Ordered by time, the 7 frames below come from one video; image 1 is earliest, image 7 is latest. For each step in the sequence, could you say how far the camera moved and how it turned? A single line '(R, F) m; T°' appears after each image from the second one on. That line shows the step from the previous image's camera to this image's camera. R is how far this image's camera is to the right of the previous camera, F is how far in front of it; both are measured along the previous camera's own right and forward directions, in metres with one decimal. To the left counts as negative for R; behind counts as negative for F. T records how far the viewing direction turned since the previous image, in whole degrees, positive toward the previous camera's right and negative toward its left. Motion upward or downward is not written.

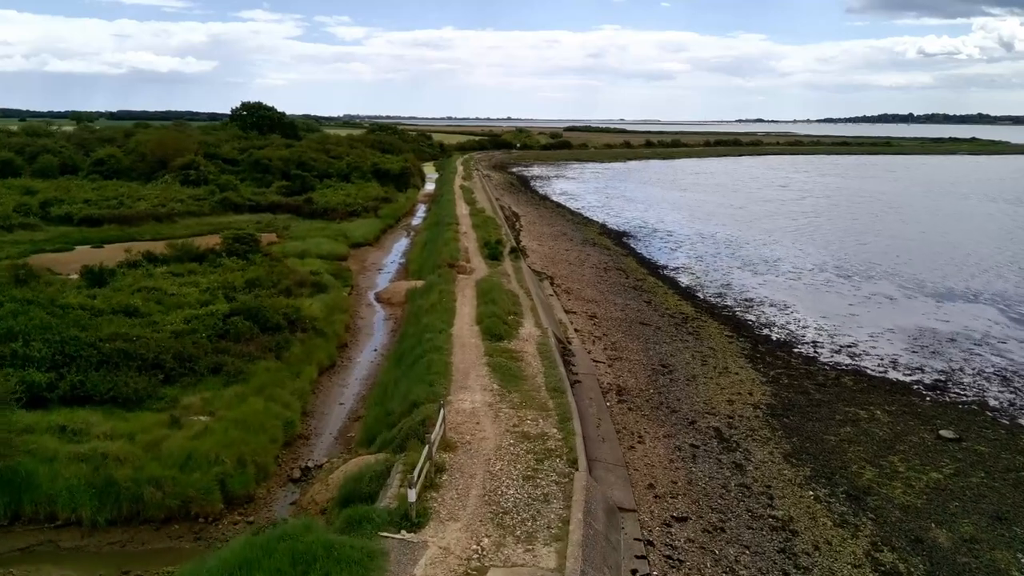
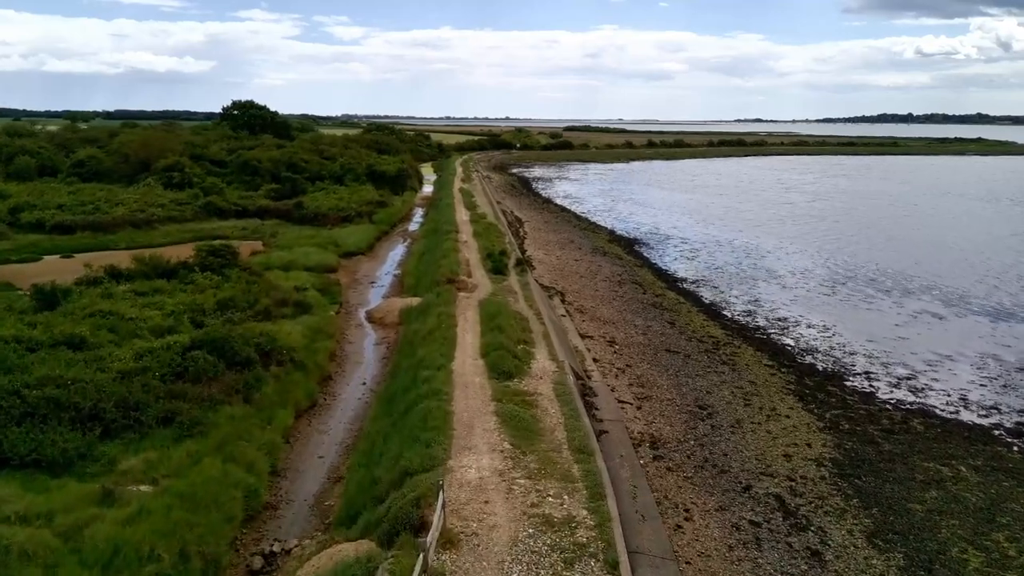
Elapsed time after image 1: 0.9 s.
(-0.2, +2.5) m; 0°
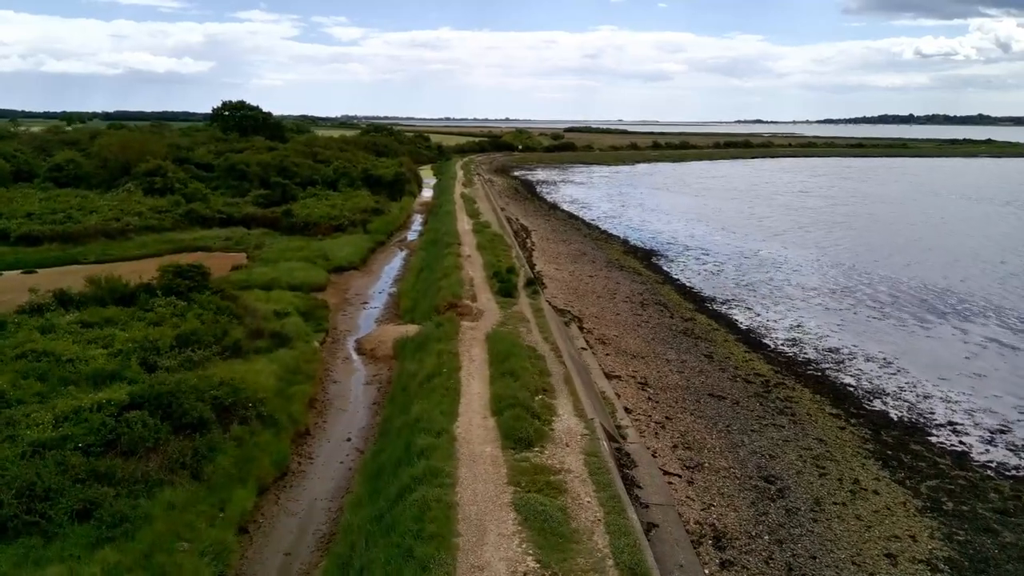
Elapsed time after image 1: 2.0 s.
(-0.3, +2.8) m; 0°
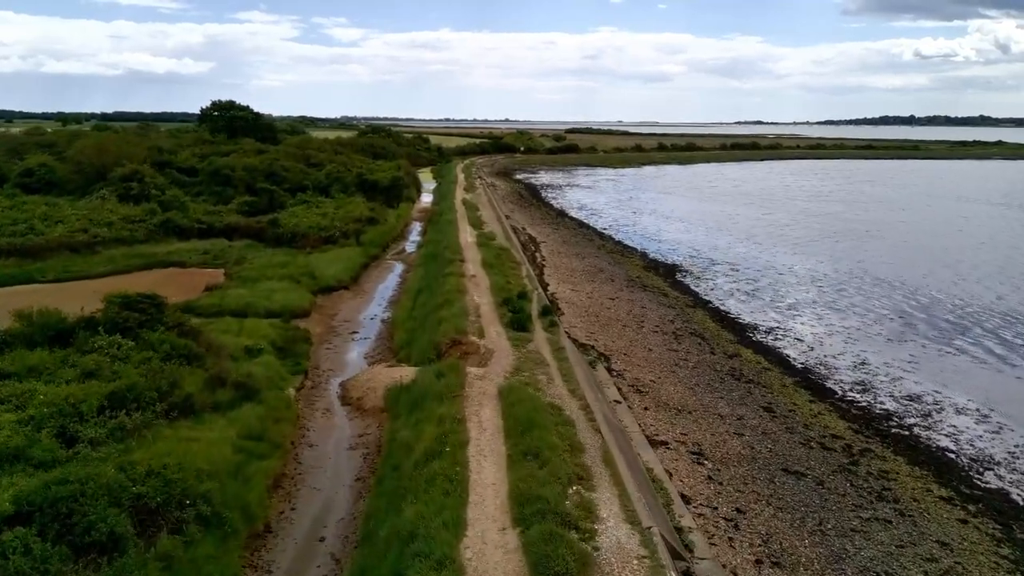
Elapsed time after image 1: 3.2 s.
(-0.3, +3.2) m; 0°
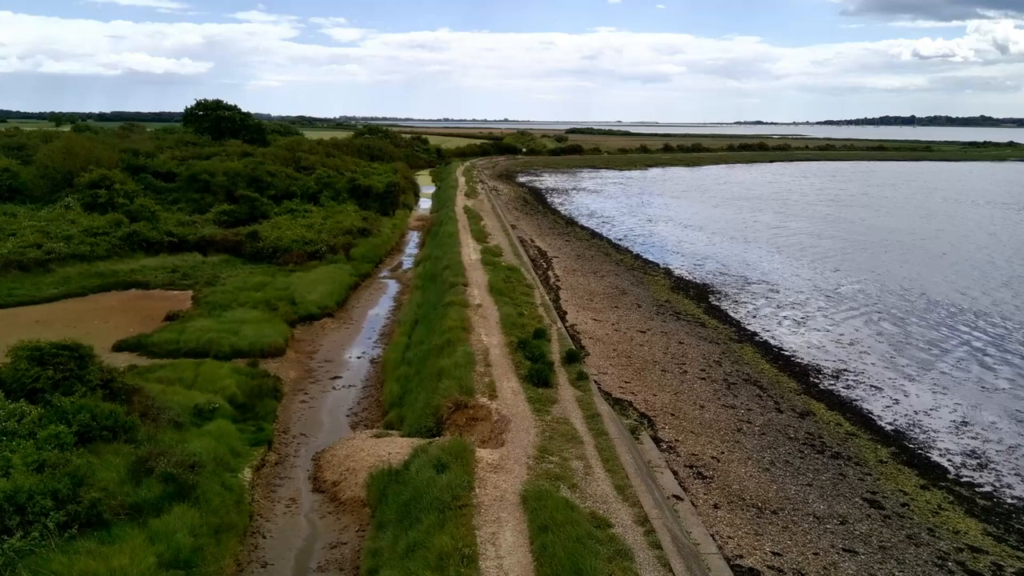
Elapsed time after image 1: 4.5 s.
(-0.3, +3.5) m; 0°
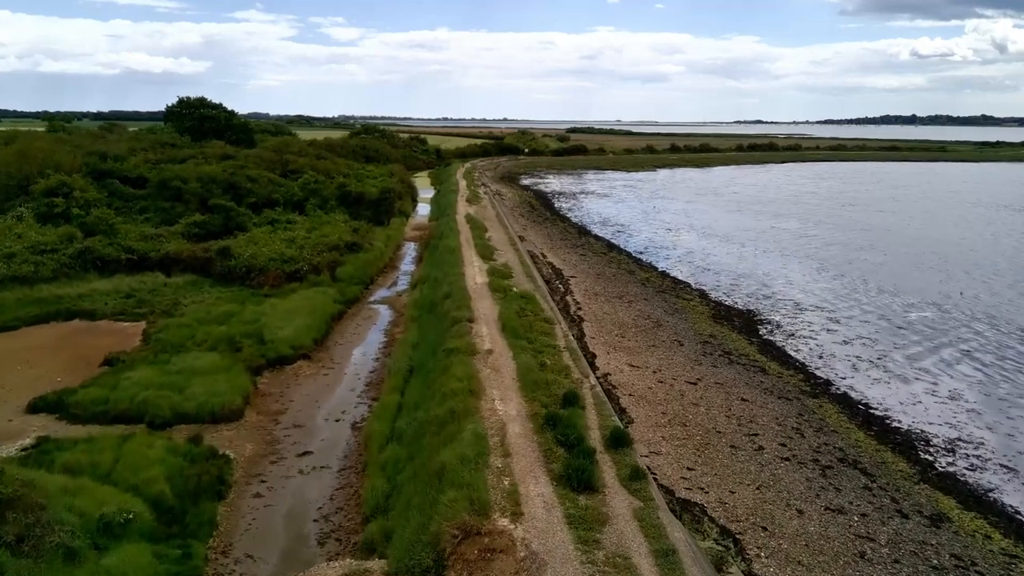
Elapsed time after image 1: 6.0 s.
(-0.4, +3.9) m; 0°
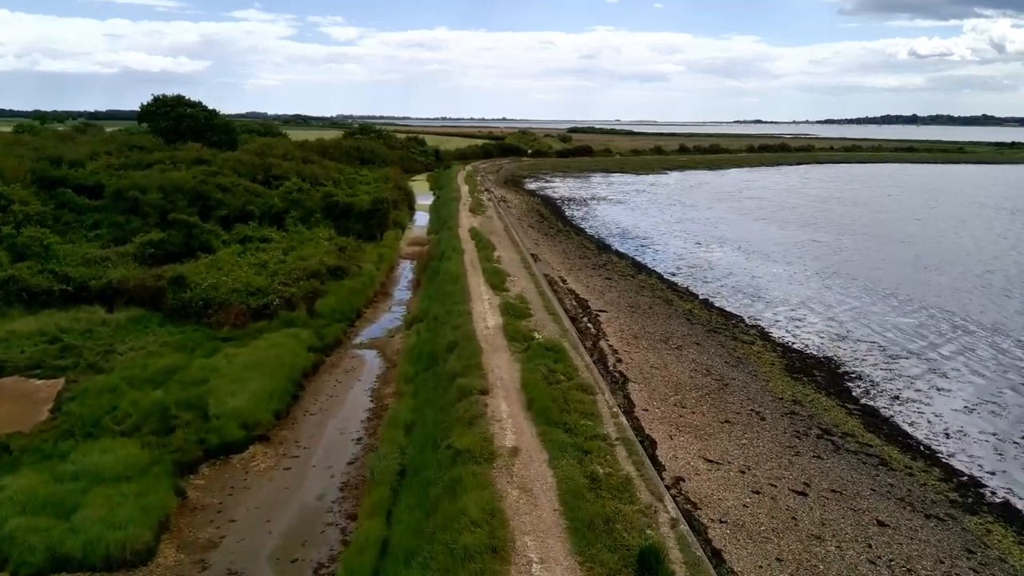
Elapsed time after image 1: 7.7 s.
(-0.5, +4.6) m; 0°
